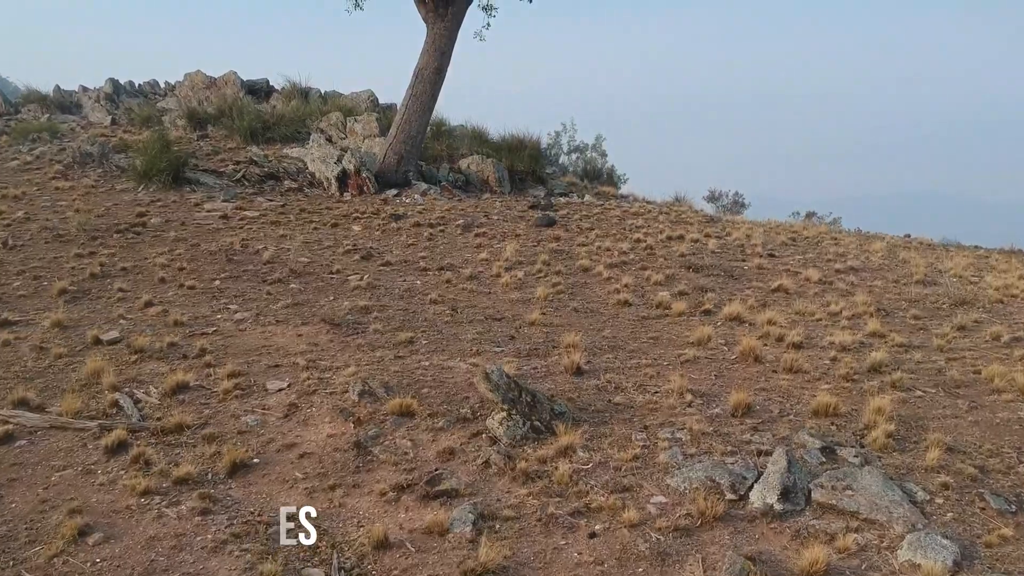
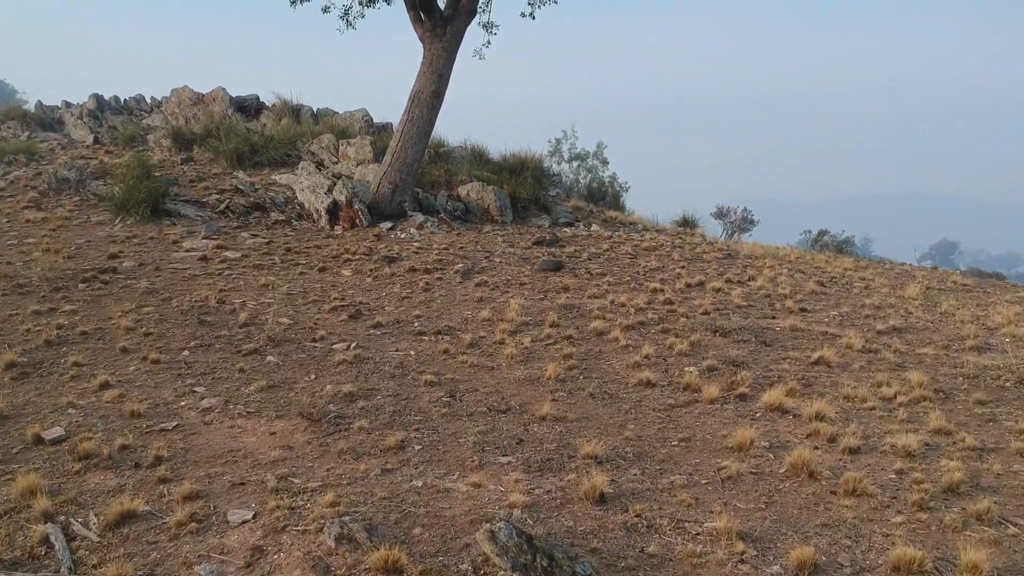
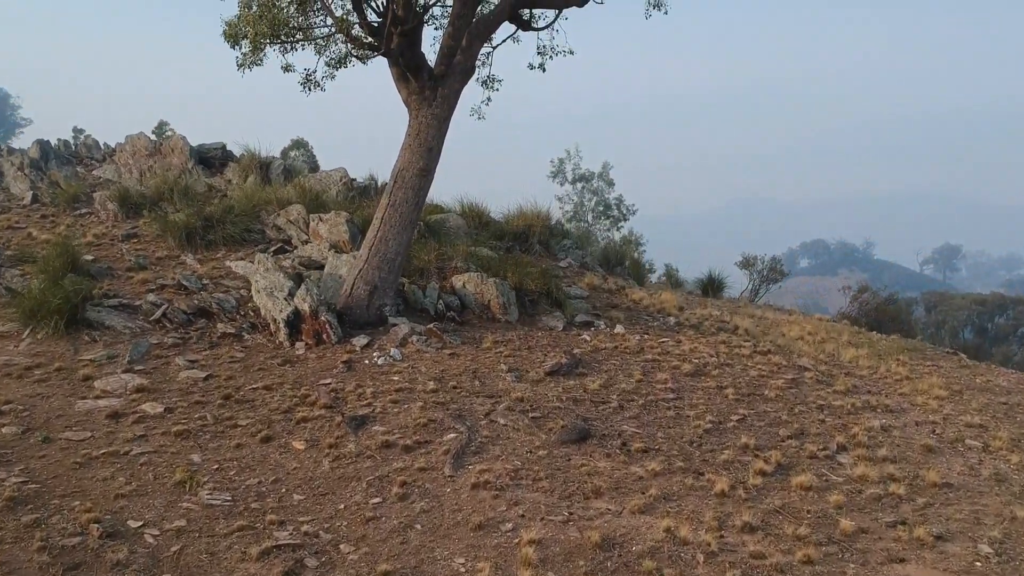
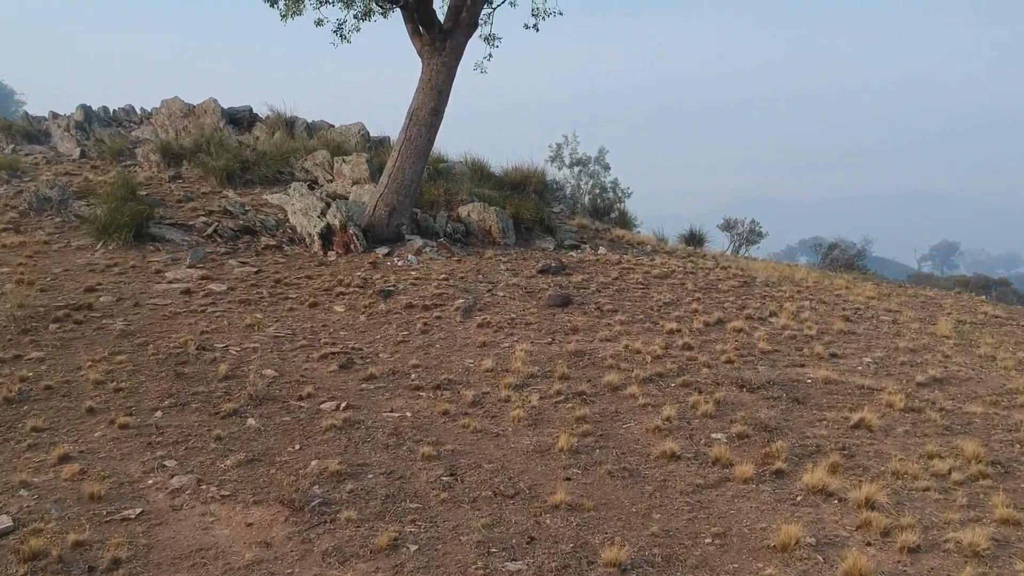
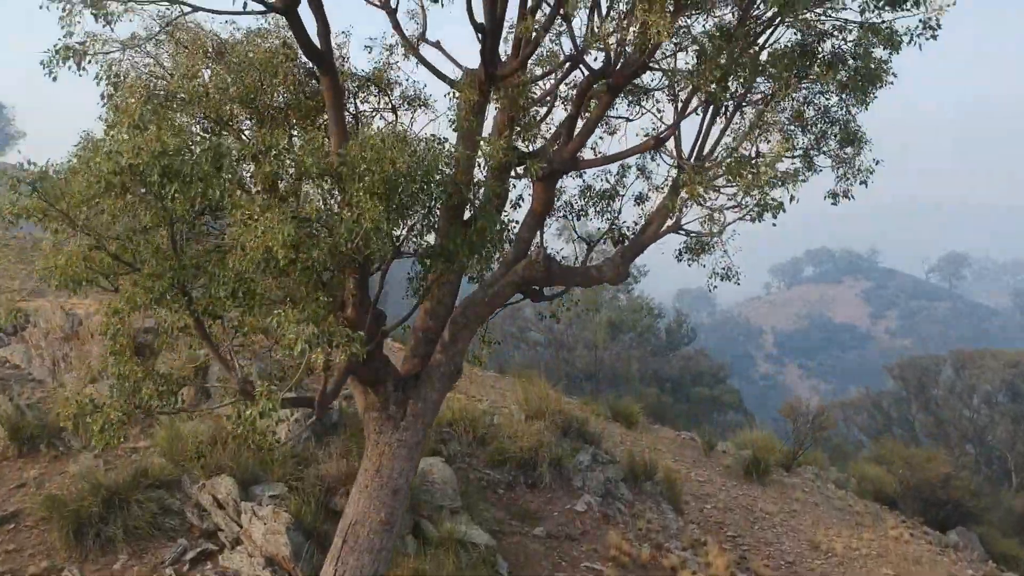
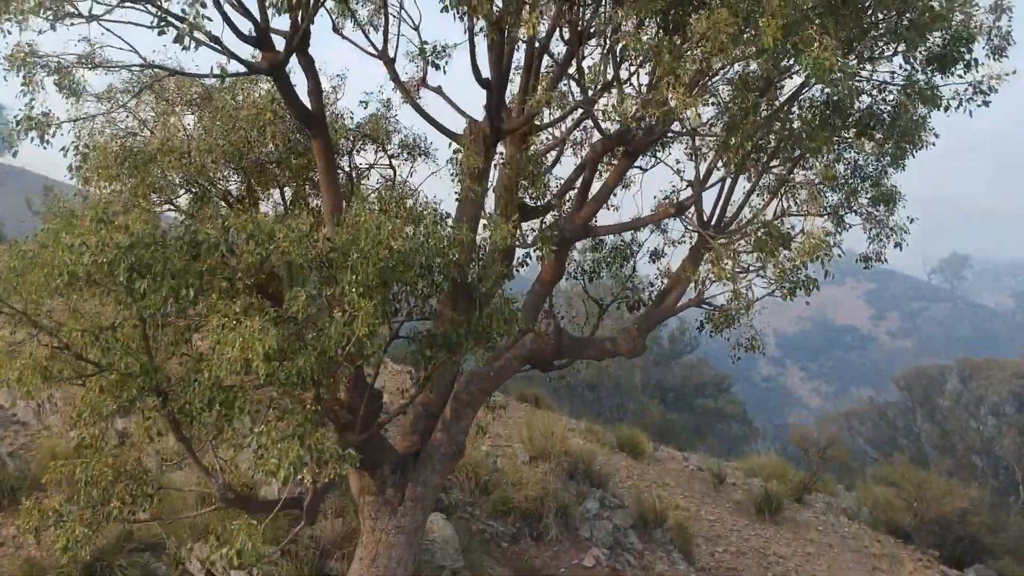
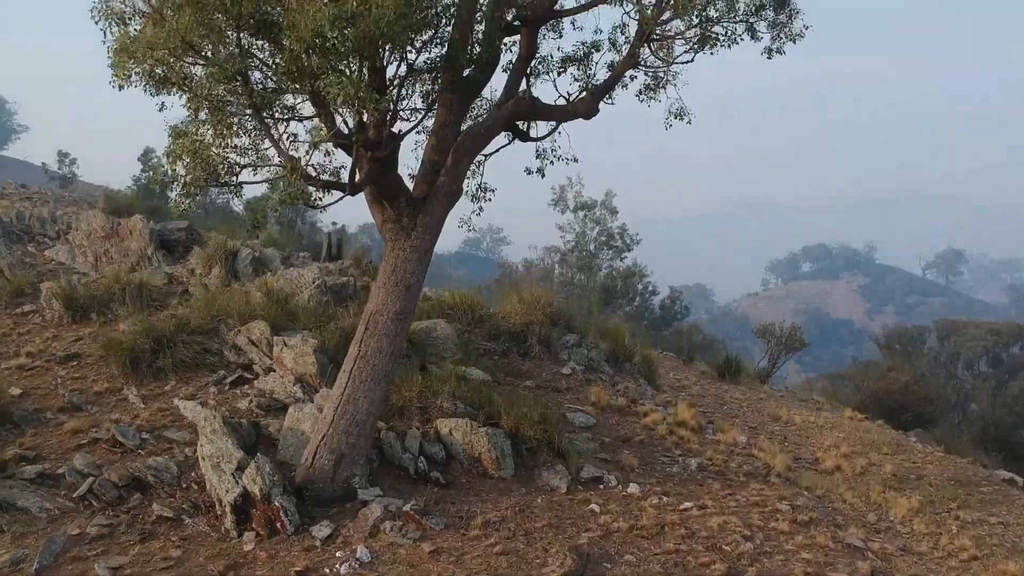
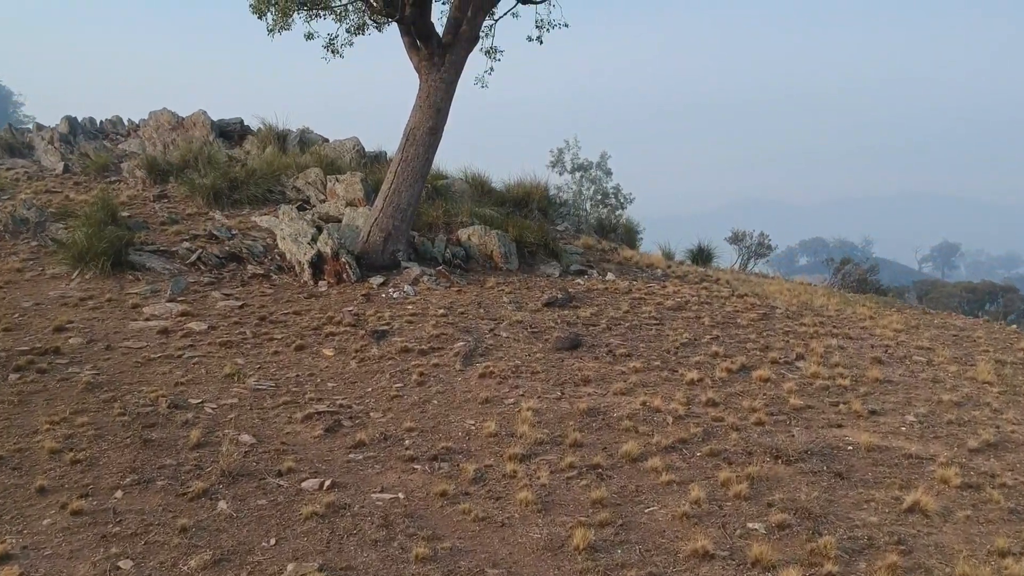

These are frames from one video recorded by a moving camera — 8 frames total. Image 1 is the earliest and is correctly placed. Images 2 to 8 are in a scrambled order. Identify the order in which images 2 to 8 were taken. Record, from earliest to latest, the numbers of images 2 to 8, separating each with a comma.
2, 4, 8, 3, 7, 5, 6
